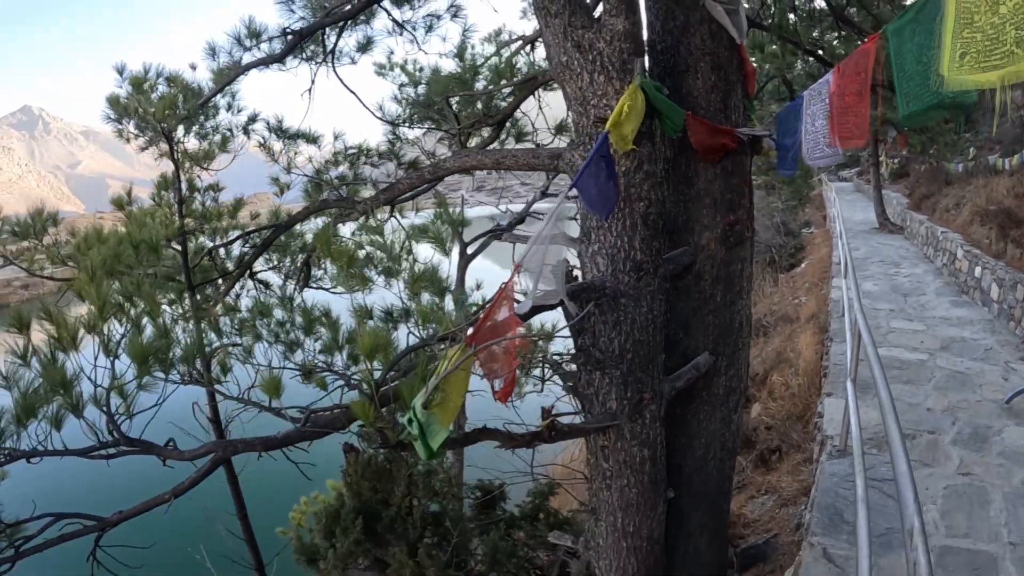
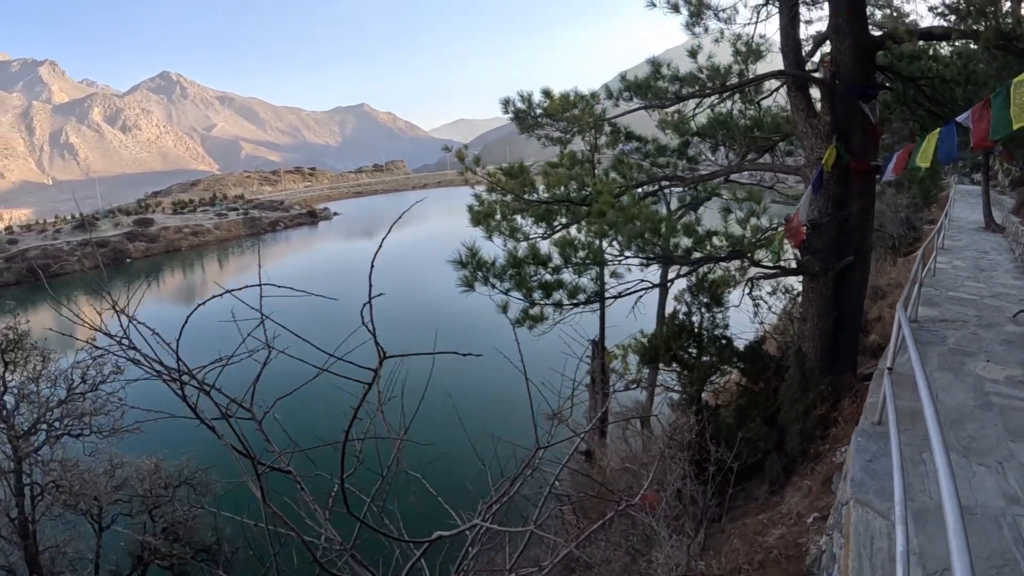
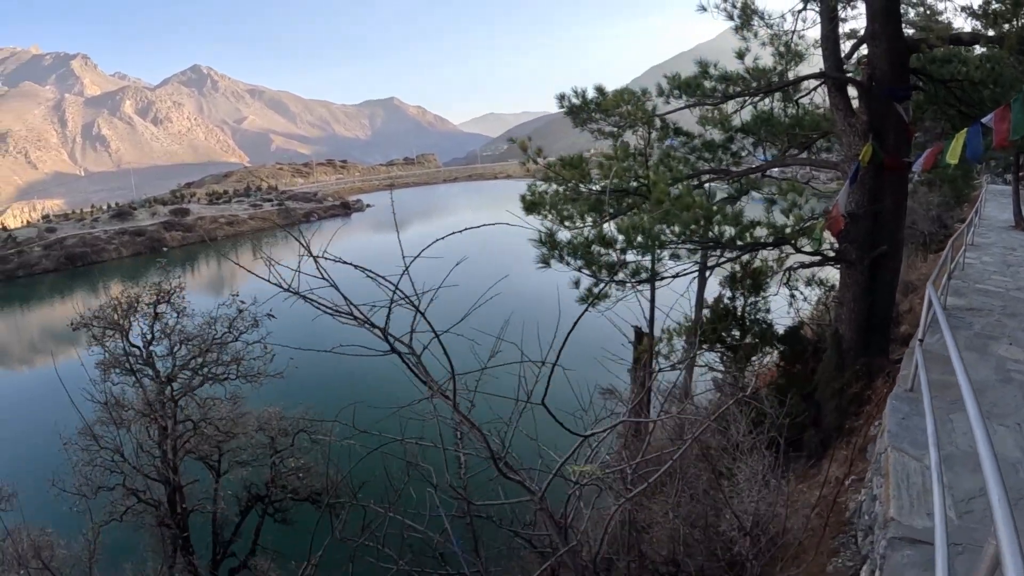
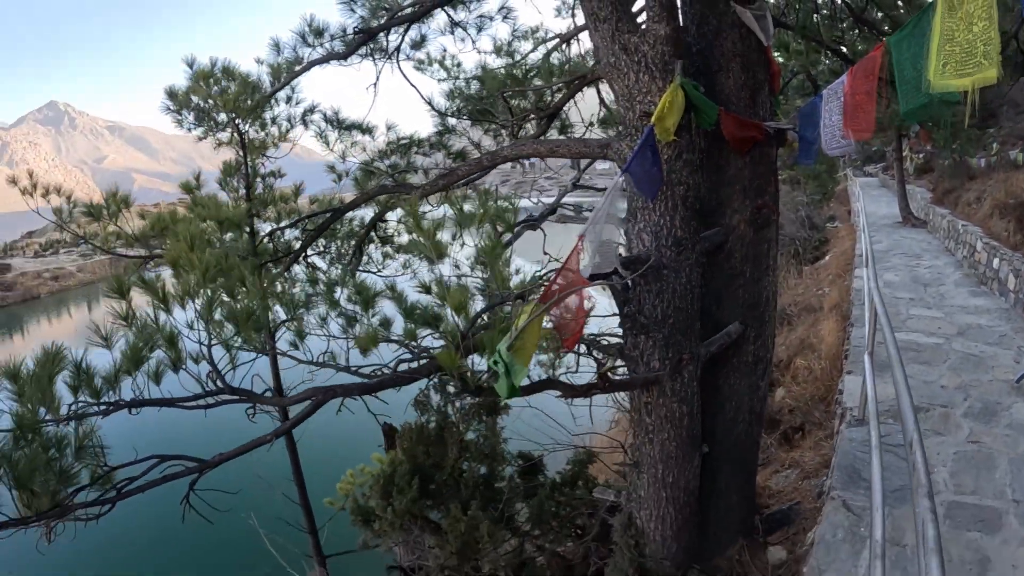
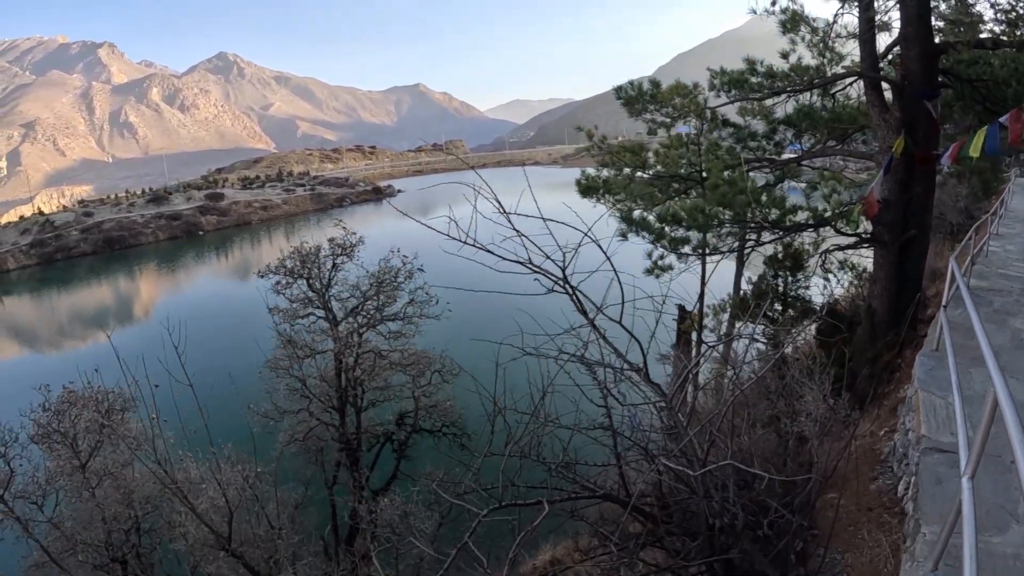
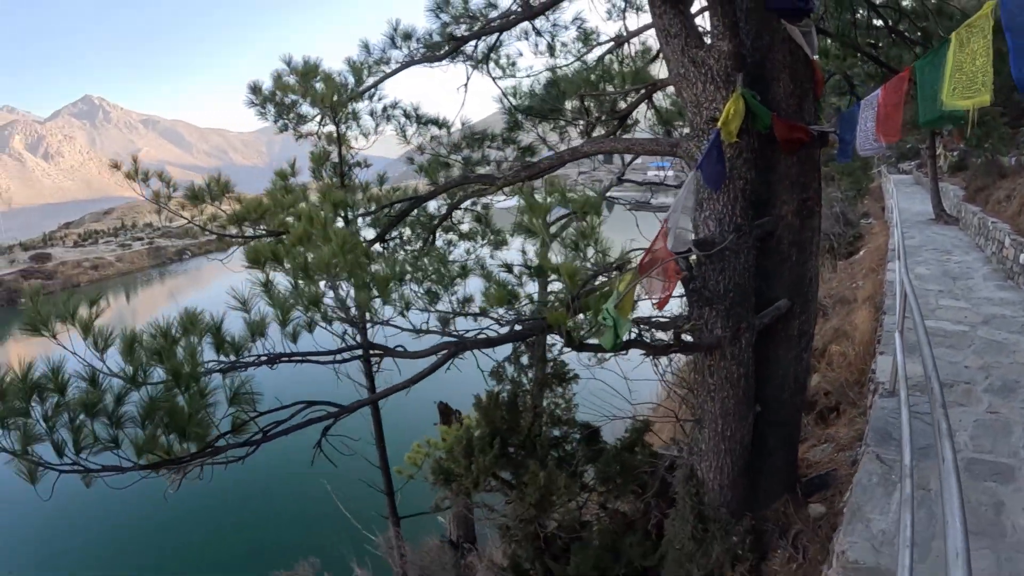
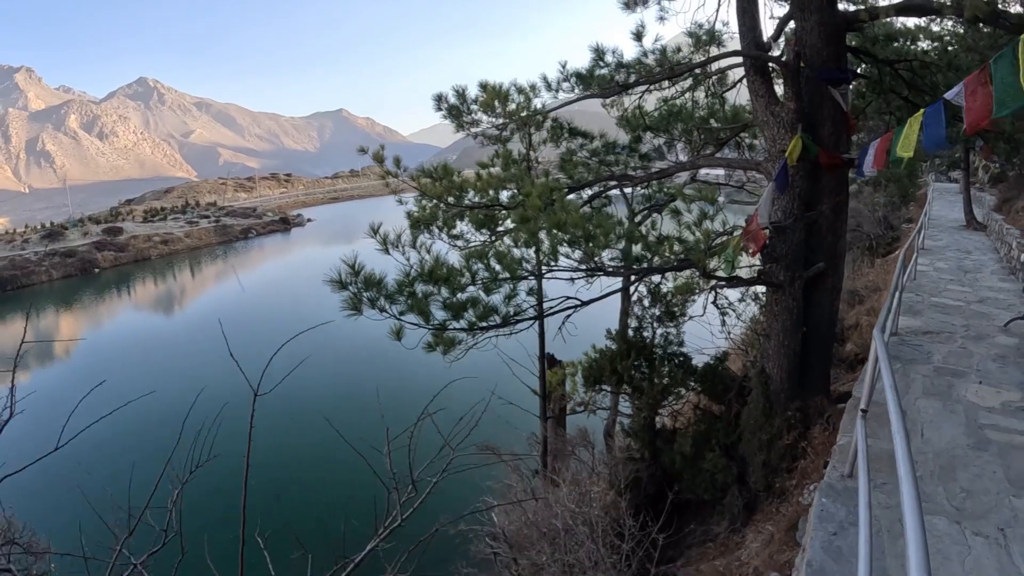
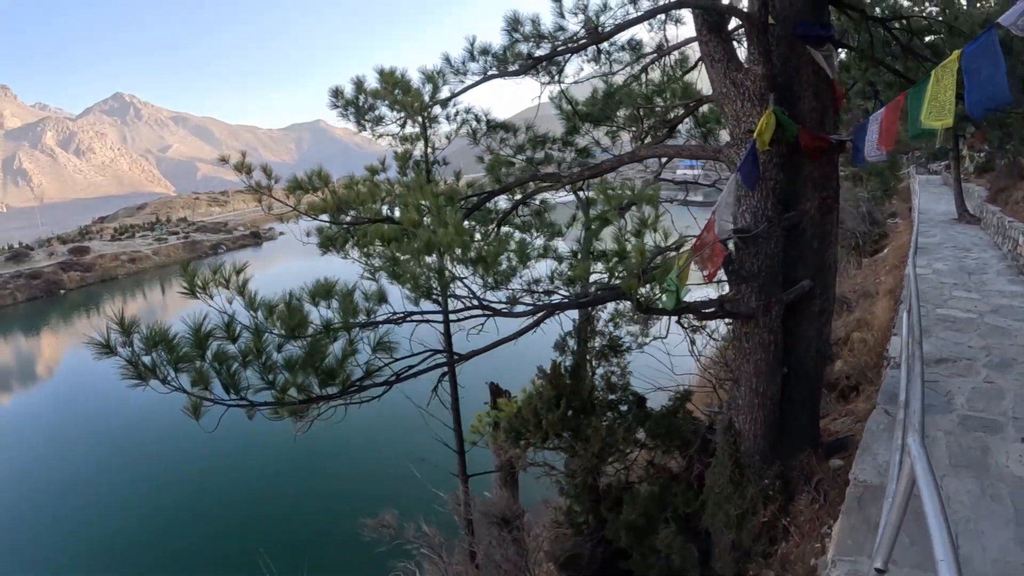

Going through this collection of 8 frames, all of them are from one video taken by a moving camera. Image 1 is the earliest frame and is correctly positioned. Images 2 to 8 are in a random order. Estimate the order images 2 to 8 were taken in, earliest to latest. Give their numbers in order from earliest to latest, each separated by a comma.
4, 6, 8, 7, 2, 3, 5
